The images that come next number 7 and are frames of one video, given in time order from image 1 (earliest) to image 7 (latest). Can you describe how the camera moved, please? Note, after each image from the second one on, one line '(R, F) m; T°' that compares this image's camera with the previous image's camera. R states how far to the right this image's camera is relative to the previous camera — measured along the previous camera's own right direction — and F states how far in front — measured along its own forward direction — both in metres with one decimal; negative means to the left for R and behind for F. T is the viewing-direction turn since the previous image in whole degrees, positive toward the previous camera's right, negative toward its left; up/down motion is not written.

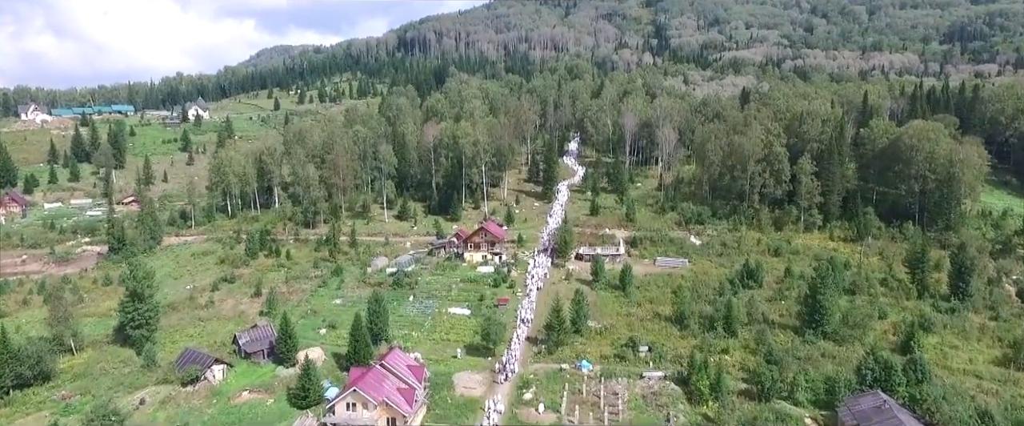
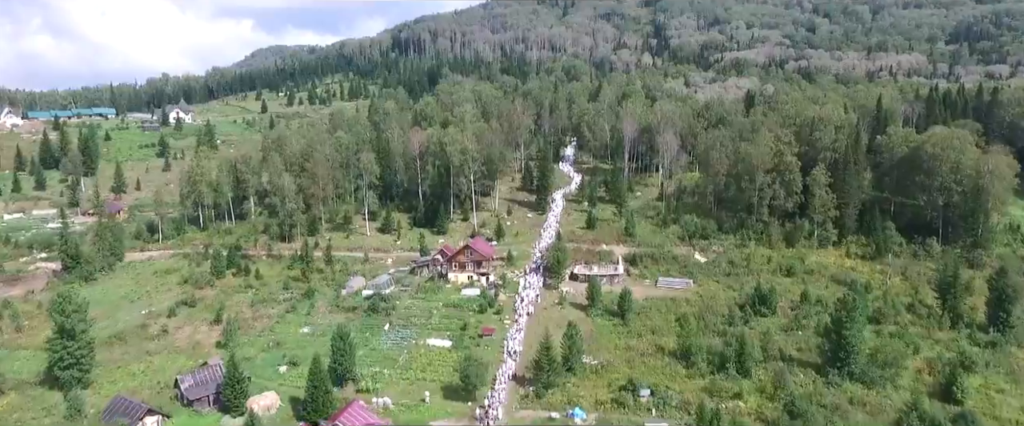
(+0.8, +5.0) m; 0°
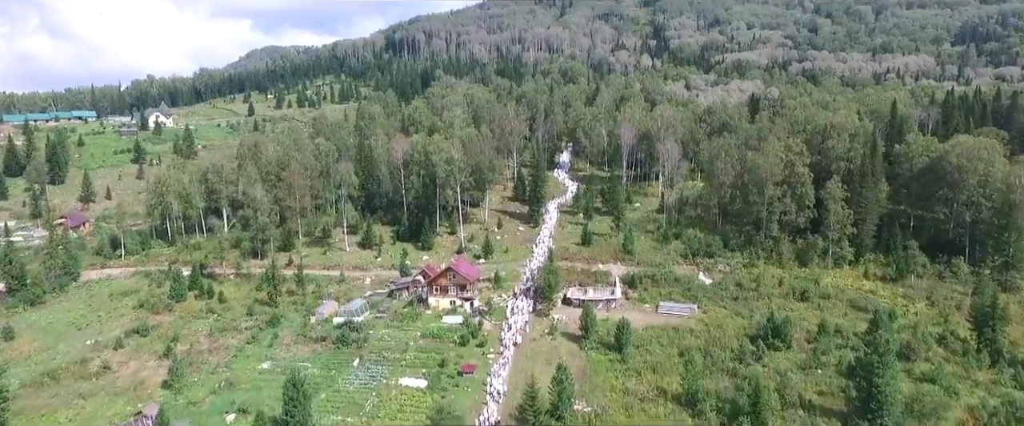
(+0.8, +4.9) m; 0°
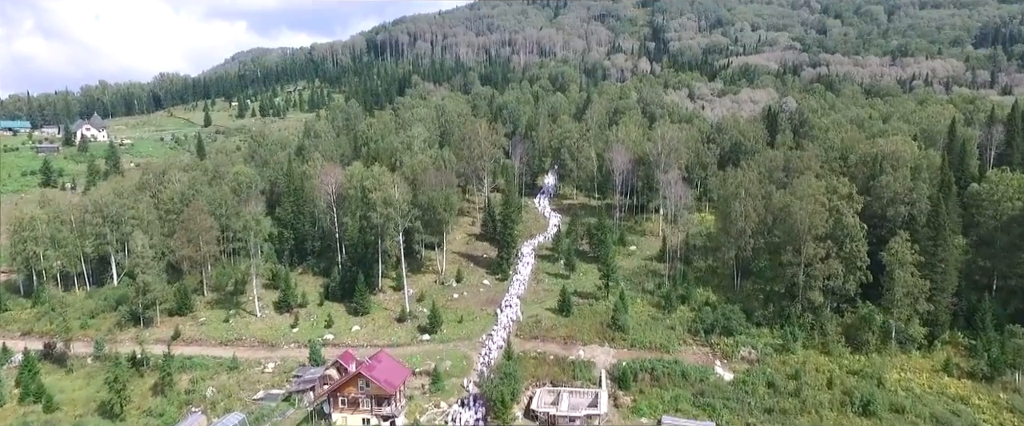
(+2.9, +14.7) m; 0°
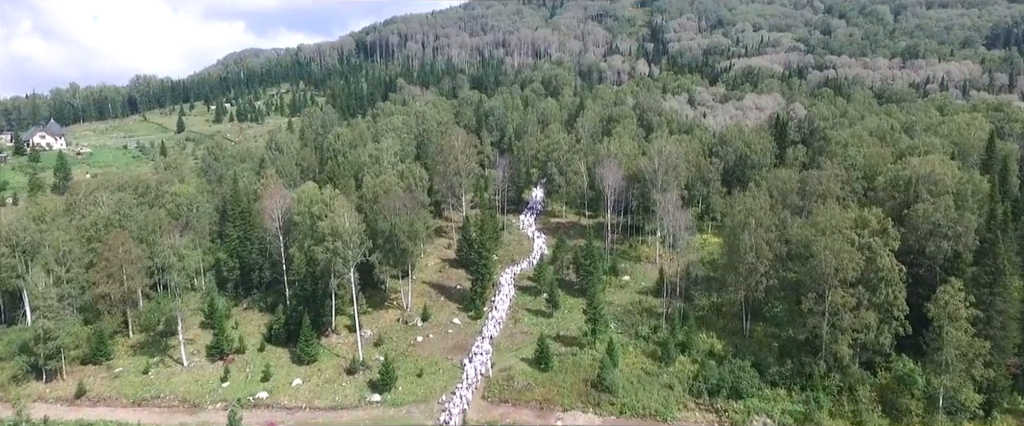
(+1.8, +7.4) m; 0°
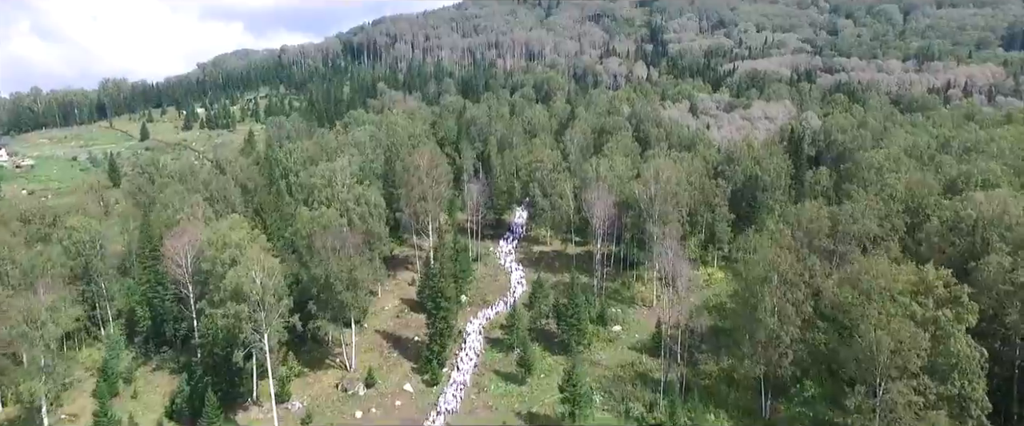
(+2.1, +9.0) m; 0°
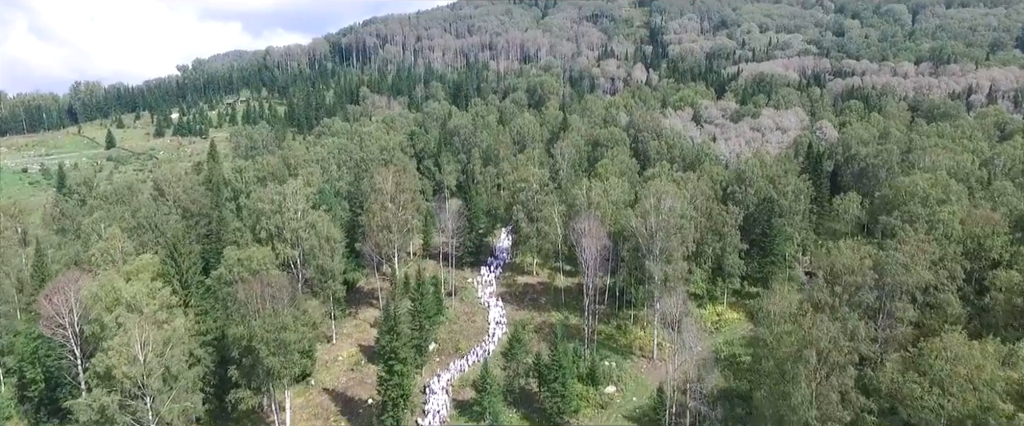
(+1.5, +7.6) m; 0°
